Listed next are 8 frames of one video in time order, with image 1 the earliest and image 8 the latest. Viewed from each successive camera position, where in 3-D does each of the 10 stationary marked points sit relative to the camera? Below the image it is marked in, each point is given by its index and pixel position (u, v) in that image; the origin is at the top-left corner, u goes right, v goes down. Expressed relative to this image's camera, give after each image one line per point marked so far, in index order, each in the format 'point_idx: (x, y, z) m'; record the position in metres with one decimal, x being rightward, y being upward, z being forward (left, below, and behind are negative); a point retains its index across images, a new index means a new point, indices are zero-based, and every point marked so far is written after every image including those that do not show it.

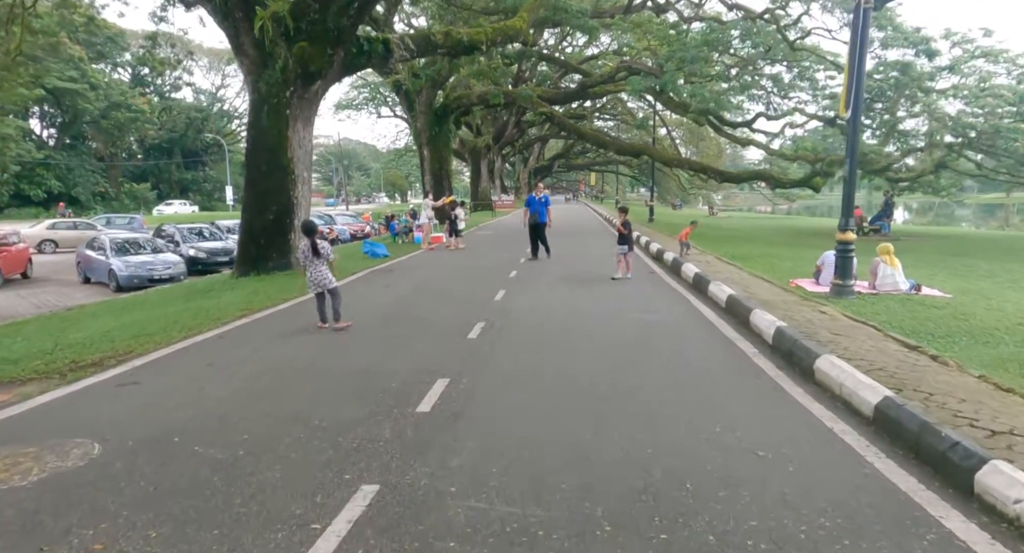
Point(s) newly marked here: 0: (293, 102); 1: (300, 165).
0: (-5.2, +4.1, +15.3) m
1: (-5.1, +2.7, +15.7) m
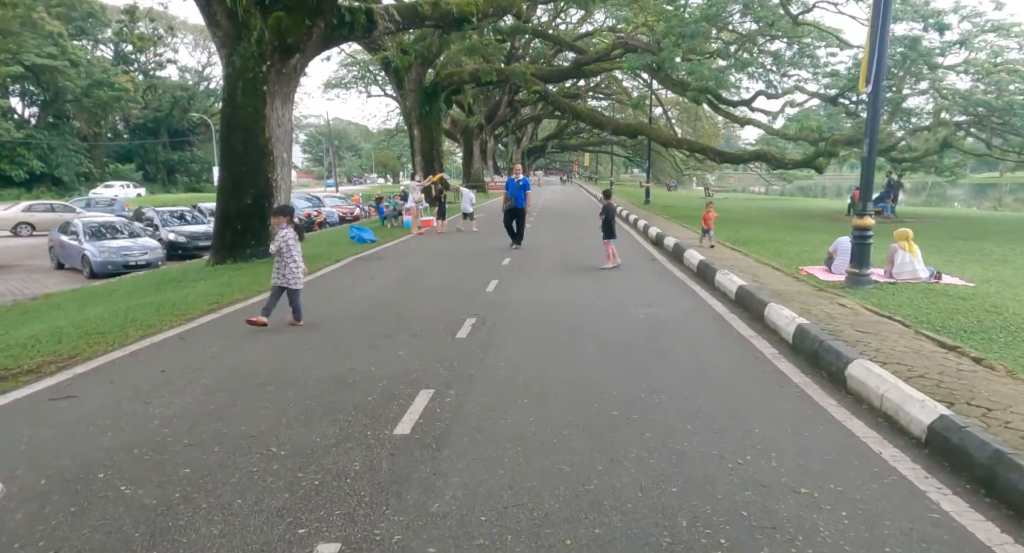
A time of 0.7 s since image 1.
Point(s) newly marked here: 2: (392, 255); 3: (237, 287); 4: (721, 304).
0: (-5.3, +4.4, +14.3) m
1: (-5.2, +3.0, +14.7) m
2: (-2.9, +0.5, +15.7) m
3: (-4.8, -0.2, +11.3) m
4: (+3.1, -0.4, +9.6) m
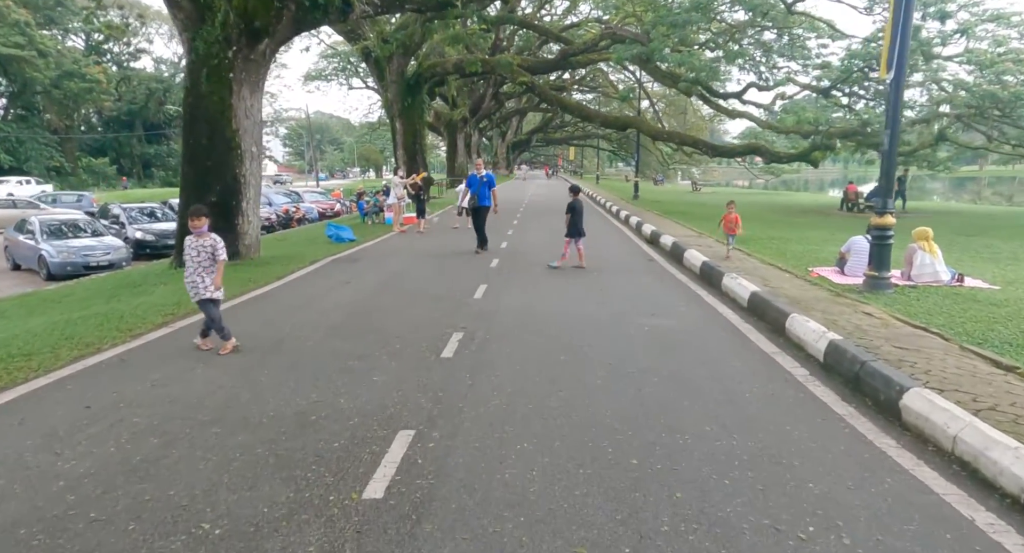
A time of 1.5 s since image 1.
0: (-5.6, +4.3, +13.2) m
1: (-5.5, +2.9, +13.6) m
2: (-3.2, +0.5, +14.7) m
3: (-4.9, -0.3, +10.3) m
4: (+3.0, -0.5, +8.7) m
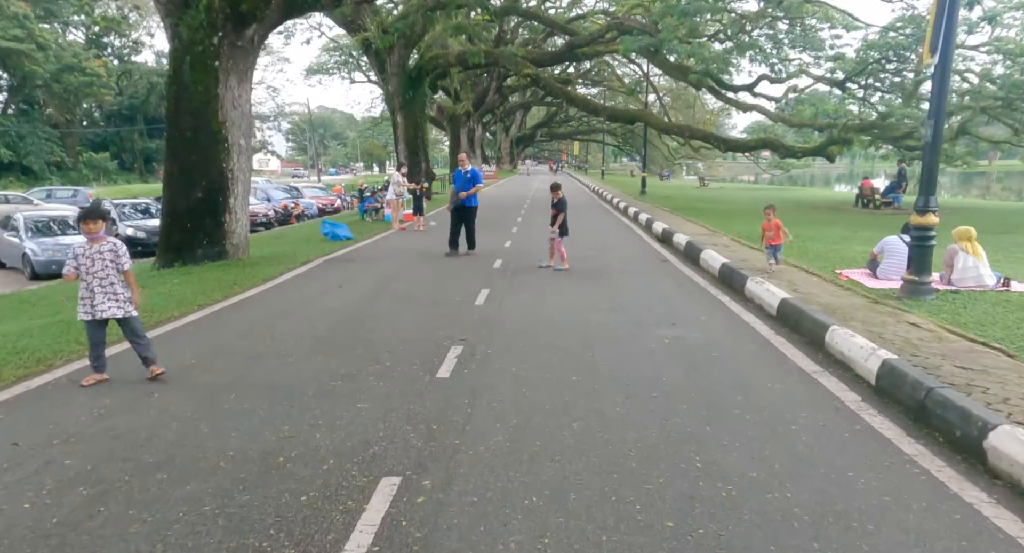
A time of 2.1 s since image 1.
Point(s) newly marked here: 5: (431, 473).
0: (-5.5, +4.3, +12.3) m
1: (-5.4, +2.9, +12.8) m
2: (-3.1, +0.4, +13.9) m
3: (-4.9, -0.3, +9.4) m
4: (+3.0, -0.6, +7.9) m
5: (-0.5, -1.2, +4.0) m
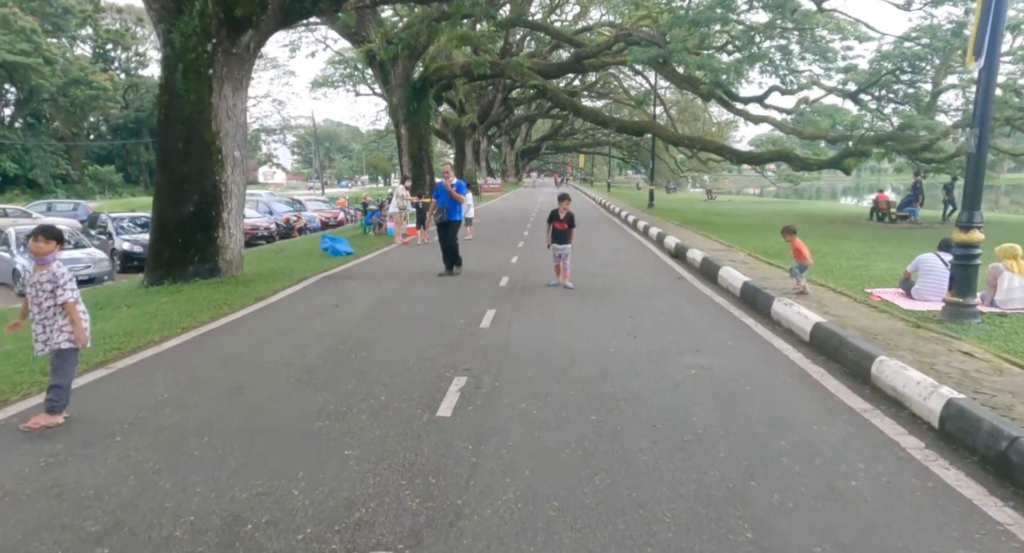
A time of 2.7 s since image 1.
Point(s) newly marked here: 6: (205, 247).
0: (-5.3, +4.0, +11.8) m
1: (-5.3, +2.5, +12.2) m
2: (-2.9, +0.1, +13.2) m
3: (-4.7, -0.6, +8.8) m
4: (+3.1, -0.8, +7.2) m
5: (-0.4, -1.4, +3.3) m
6: (-5.7, +0.6, +12.1) m
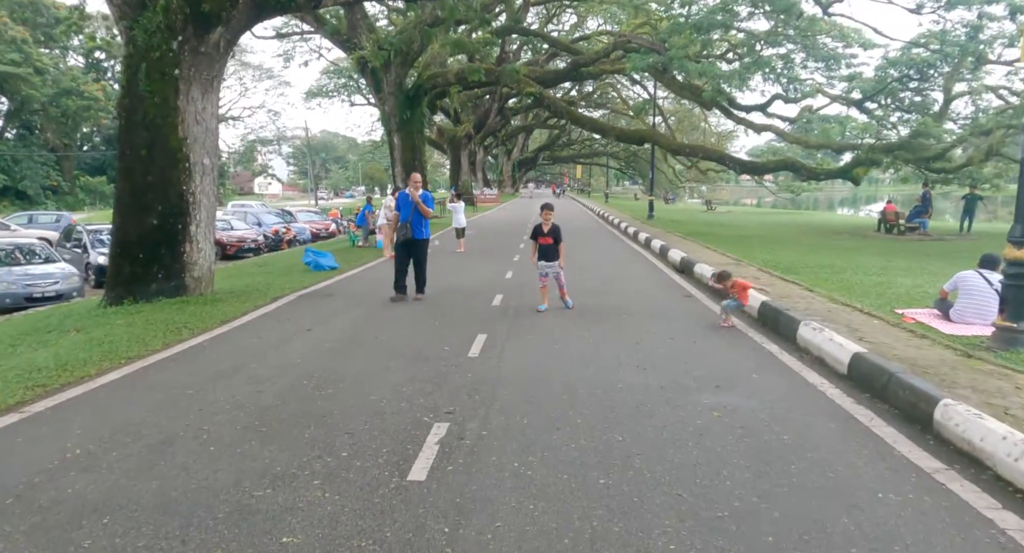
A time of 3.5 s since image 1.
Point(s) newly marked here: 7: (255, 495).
0: (-5.5, +3.6, +10.8) m
1: (-5.4, +2.2, +11.2) m
2: (-3.0, -0.3, +12.2) m
3: (-4.8, -0.9, +7.8) m
4: (+3.1, -1.0, +6.2) m
5: (-0.5, -1.5, +2.3) m
6: (-5.8, +0.2, +11.1) m
7: (-1.6, -1.3, +4.0) m
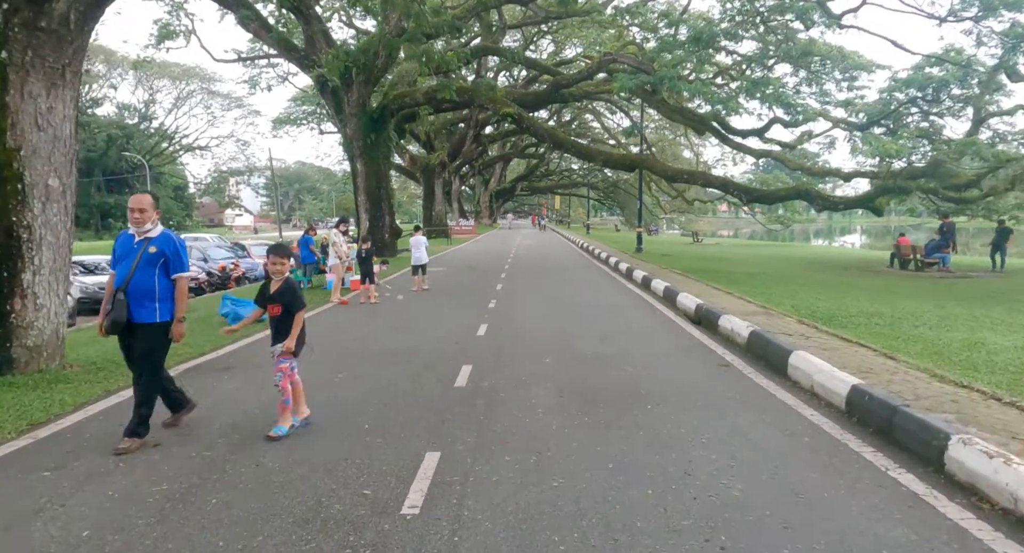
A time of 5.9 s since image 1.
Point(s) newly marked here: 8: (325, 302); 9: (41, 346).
0: (-5.8, +2.8, +7.6) m
1: (-5.7, +1.4, +7.9) m
2: (-3.4, -1.1, +8.9) m
3: (-5.1, -1.5, +4.4) m
4: (+2.9, -1.6, +3.0) m
5: (-0.5, -1.9, -0.9) m
6: (-6.2, -0.6, +7.7) m
7: (-1.7, -1.8, +0.7) m
8: (-4.4, -0.6, +15.6) m
9: (-5.8, -0.8, +8.1) m
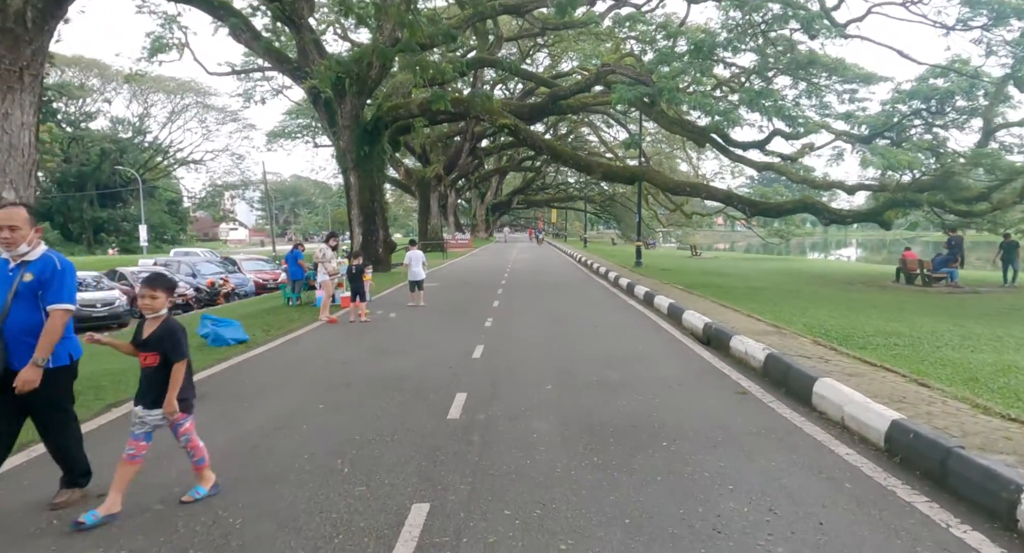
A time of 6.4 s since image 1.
0: (-5.8, +2.6, +7.0) m
1: (-5.8, +1.1, +7.2) m
2: (-3.4, -1.4, +8.2) m
3: (-5.1, -1.7, +3.6) m
4: (+2.9, -1.7, +2.3) m
5: (-0.5, -2.0, -1.7) m
6: (-6.2, -0.8, +7.0) m
7: (-1.7, -1.9, 0.0) m
8: (-4.5, -1.0, +14.9) m
9: (-5.8, -1.1, +7.3) m
